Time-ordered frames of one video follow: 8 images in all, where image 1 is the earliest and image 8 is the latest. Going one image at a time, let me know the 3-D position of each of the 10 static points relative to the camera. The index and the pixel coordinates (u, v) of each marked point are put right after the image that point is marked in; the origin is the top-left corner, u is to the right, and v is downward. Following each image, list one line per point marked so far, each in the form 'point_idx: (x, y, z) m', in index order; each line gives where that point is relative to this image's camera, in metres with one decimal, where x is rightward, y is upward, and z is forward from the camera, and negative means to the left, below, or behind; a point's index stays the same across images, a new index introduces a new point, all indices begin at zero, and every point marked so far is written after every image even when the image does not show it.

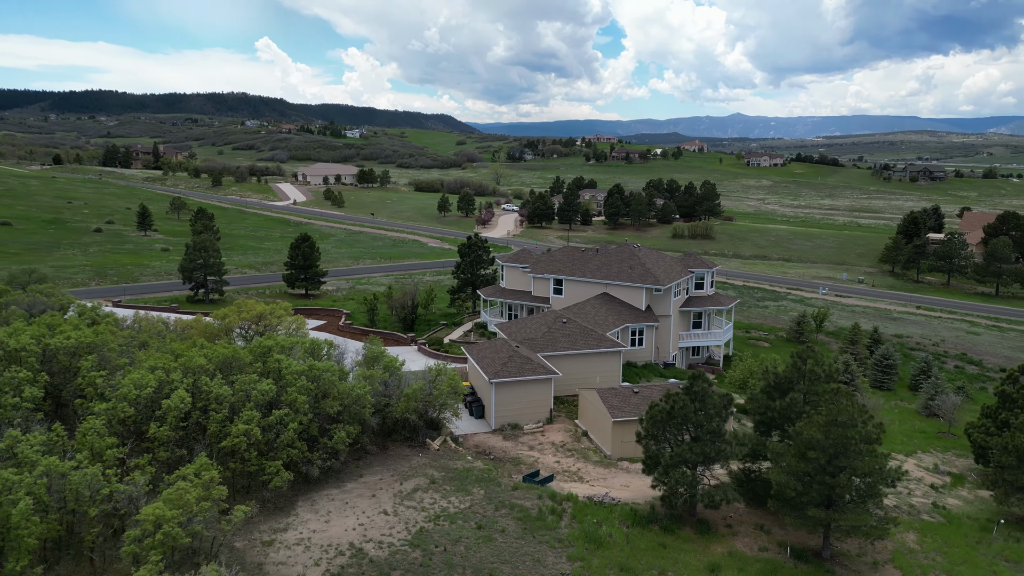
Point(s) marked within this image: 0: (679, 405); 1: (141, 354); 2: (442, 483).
0: (+4.3, -2.9, +18.0) m
1: (-9.1, -1.6, +18.2) m
2: (-1.8, -5.0, +18.9) m
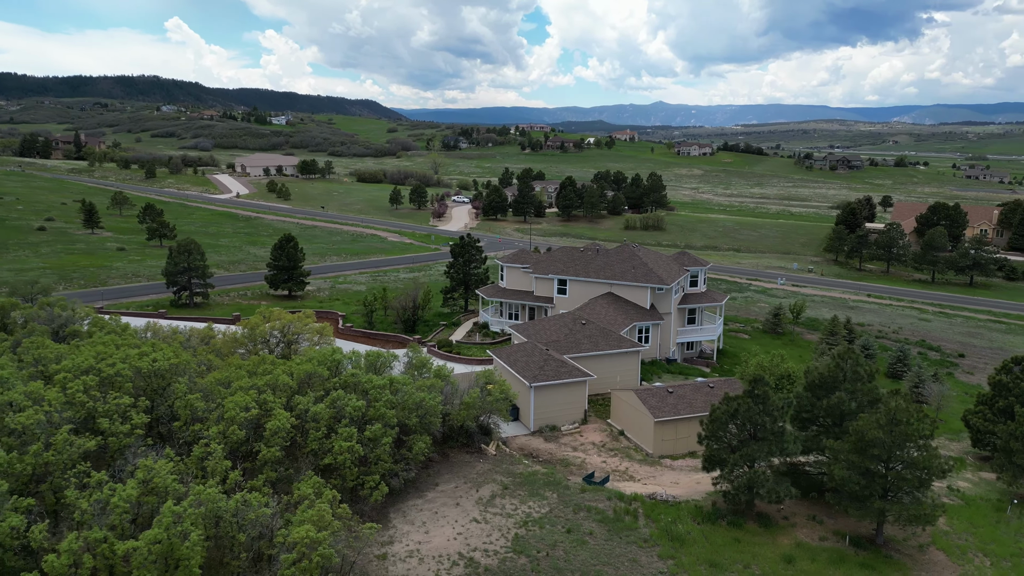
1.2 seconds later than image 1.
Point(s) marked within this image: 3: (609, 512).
0: (+6.1, -3.1, +19.1) m
1: (-7.2, -2.0, +18.1) m
2: (+0.1, -5.3, +19.5) m
3: (+2.5, -5.7, +18.7) m
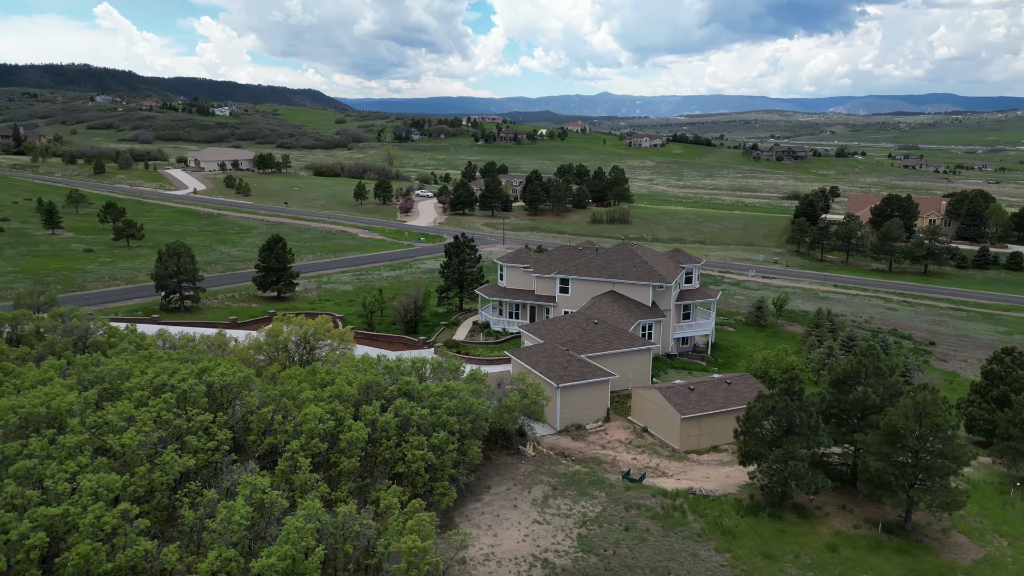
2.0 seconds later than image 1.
0: (+7.5, -3.2, +20.1) m
1: (-5.8, -2.3, +18.2) m
2: (+1.4, -5.5, +20.1) m
3: (+3.9, -5.9, +19.4) m
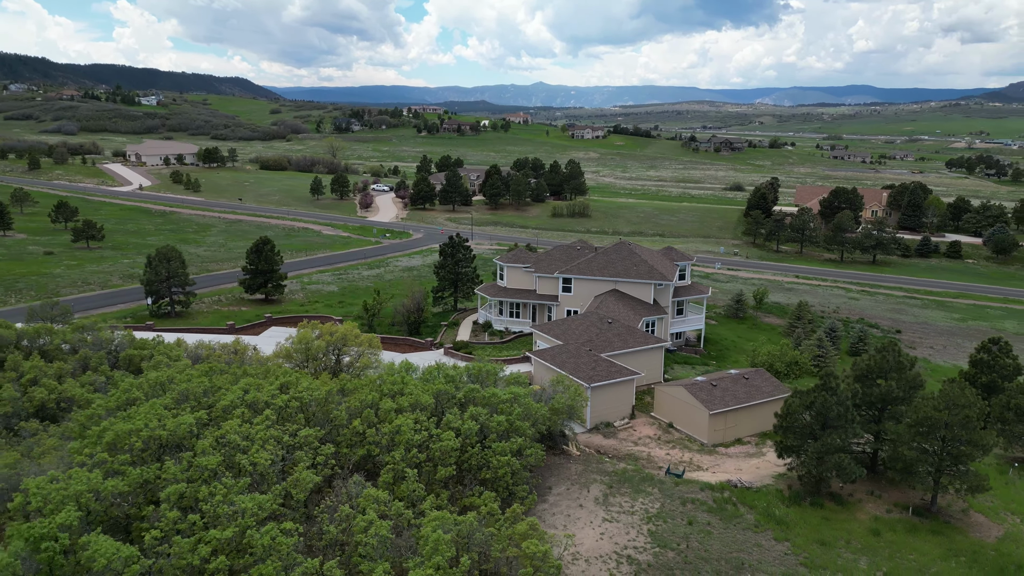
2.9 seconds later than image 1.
0: (+9.0, -3.3, +21.4) m
1: (-4.0, -2.6, +18.4) m
2: (+3.0, -5.7, +21.0) m
3: (+5.6, -6.0, +20.5) m
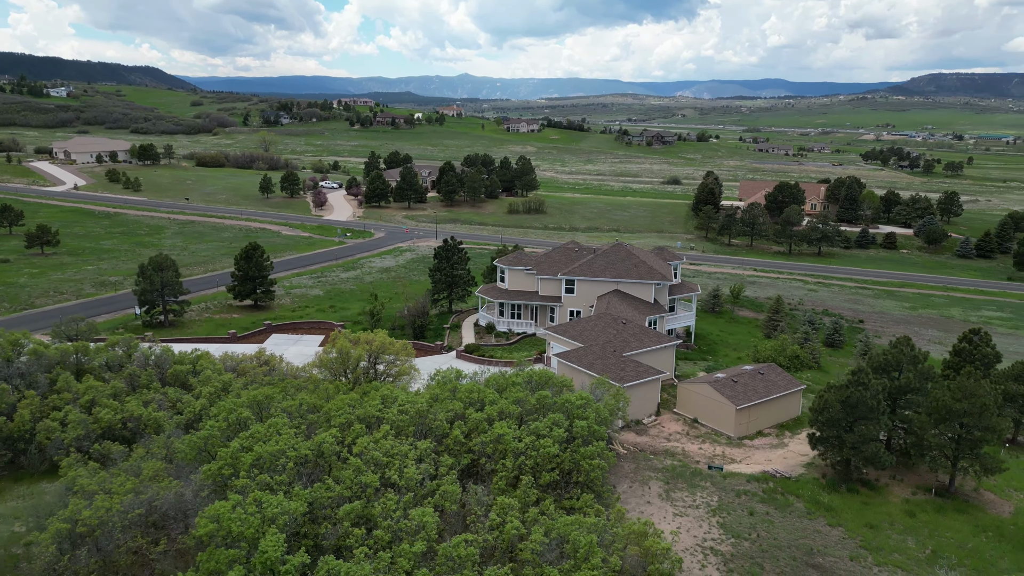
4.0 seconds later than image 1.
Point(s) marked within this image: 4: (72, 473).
0: (+10.8, -3.3, +23.1) m
1: (-2.0, -3.0, +19.0) m
2: (+4.9, -5.9, +22.2) m
3: (+7.5, -6.1, +21.9) m
4: (-10.0, -4.3, +16.8) m
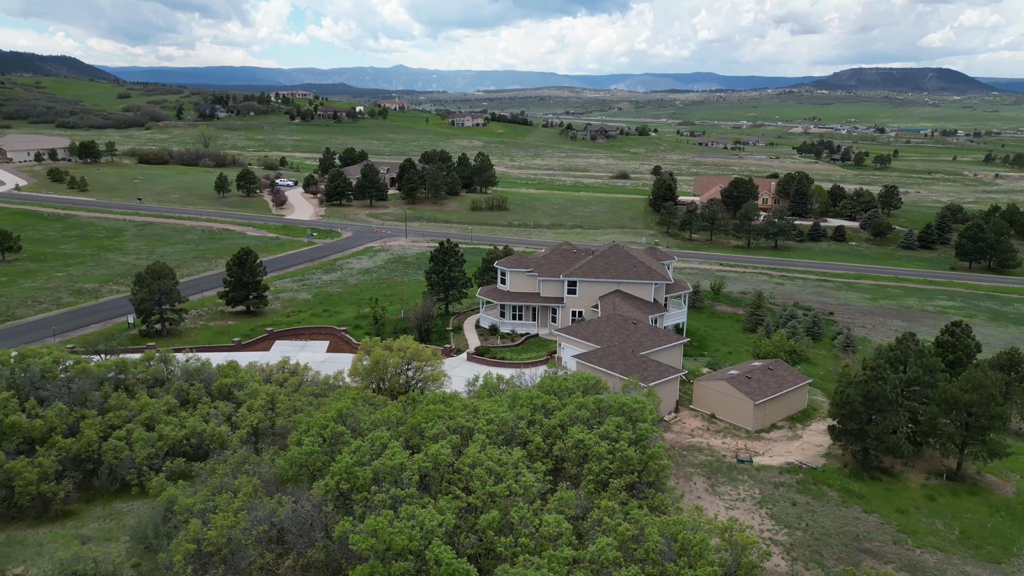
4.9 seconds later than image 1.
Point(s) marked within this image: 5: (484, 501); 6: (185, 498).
0: (+12.2, -3.4, +24.8) m
1: (-0.2, -3.3, +19.7) m
2: (+6.5, -6.0, +23.4) m
3: (+9.1, -6.2, +23.4) m
4: (-8.0, -4.7, +16.8) m
5: (-0.5, -4.0, +13.7) m
6: (-7.1, -4.6, +16.0) m
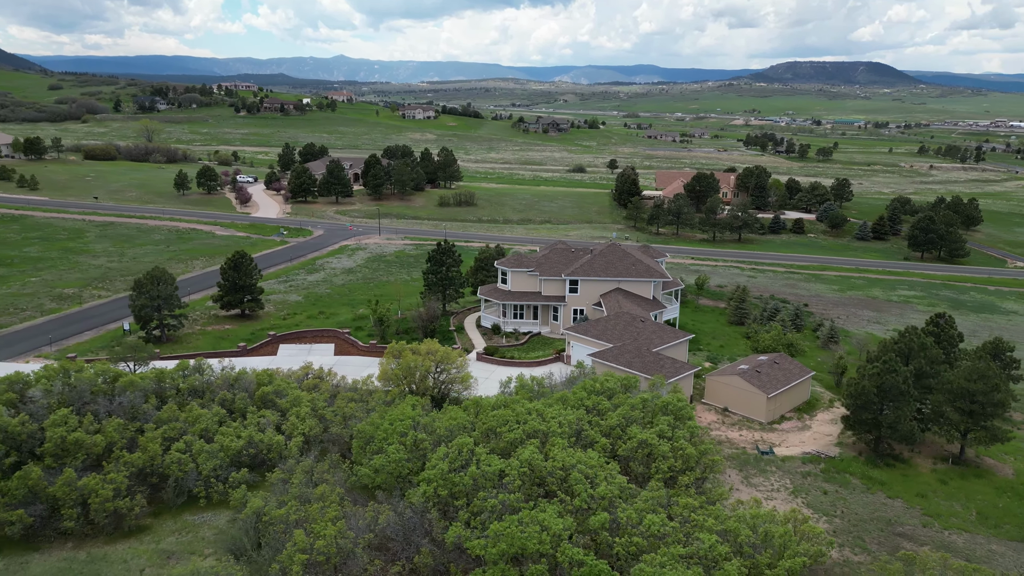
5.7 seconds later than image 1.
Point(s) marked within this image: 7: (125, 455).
0: (+13.4, -3.3, +26.3) m
1: (+1.4, -3.5, +20.3) m
2: (+7.8, -6.0, +24.6) m
3: (+10.4, -6.2, +24.7) m
4: (-6.2, -5.1, +17.0) m
5: (+1.4, -4.2, +14.3) m
6: (-5.3, -4.9, +16.2) m
7: (-9.7, -4.2, +18.4) m
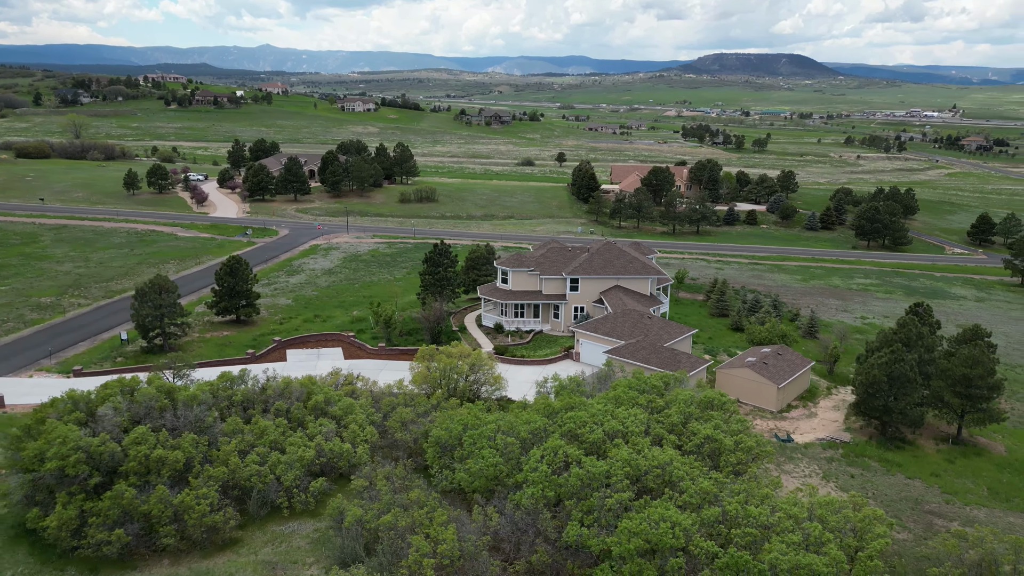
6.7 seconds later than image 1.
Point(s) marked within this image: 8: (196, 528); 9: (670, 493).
0: (+14.7, -3.1, +28.2) m
1: (+3.2, -3.6, +21.4) m
2: (+9.3, -6.0, +26.1) m
3: (+11.9, -6.1, +26.4) m
4: (-4.1, -5.4, +17.5) m
5: (+3.8, -4.4, +15.4) m
6: (-3.1, -5.2, +16.8) m
7: (-7.7, -4.6, +18.5) m
8: (-7.3, -5.6, +17.1) m
9: (+3.3, -4.3, +15.7) m
